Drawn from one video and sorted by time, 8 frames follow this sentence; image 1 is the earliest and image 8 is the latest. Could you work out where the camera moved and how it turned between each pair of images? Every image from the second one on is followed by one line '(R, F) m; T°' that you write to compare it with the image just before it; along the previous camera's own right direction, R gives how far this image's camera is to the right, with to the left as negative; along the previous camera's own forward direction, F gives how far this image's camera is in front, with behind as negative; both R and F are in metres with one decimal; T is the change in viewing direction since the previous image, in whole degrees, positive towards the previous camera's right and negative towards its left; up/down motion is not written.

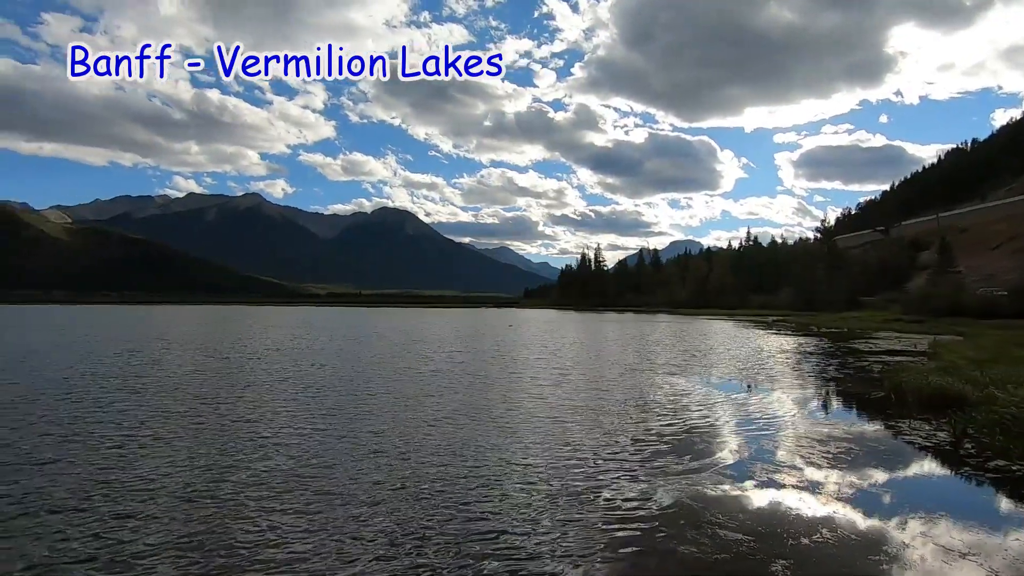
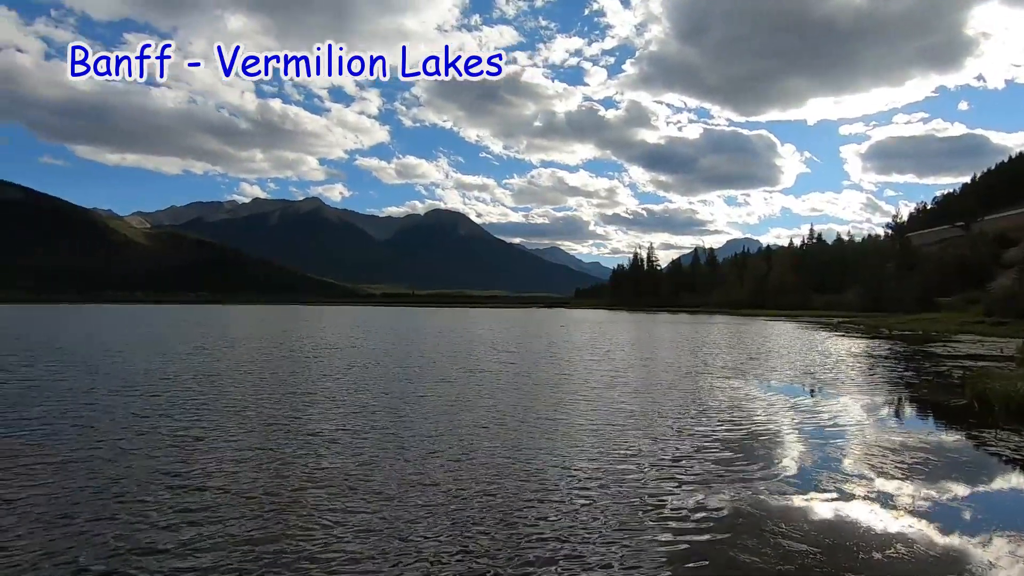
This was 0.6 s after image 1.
(0.0, 0.0) m; -5°
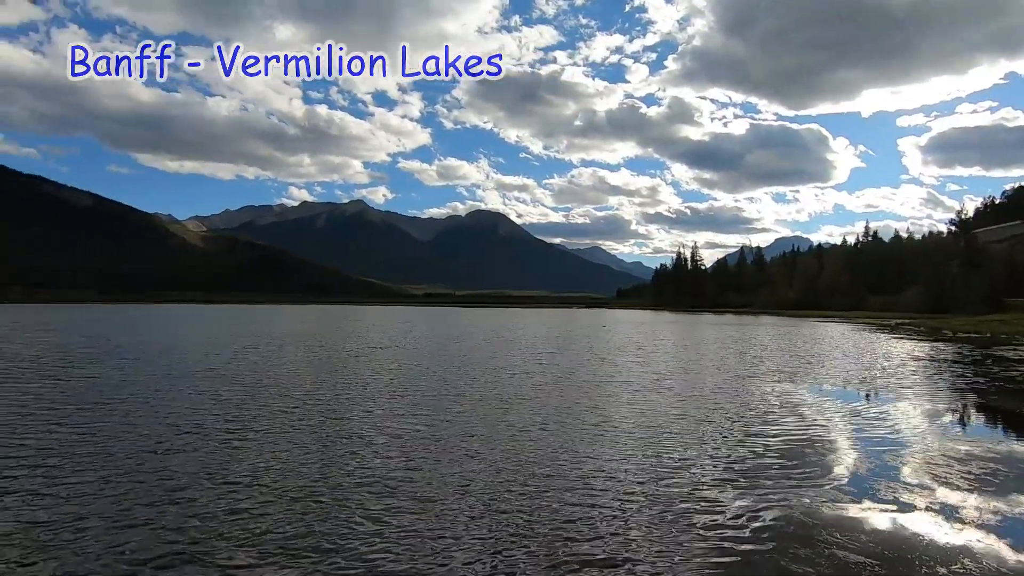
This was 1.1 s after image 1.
(0.0, 0.0) m; -4°
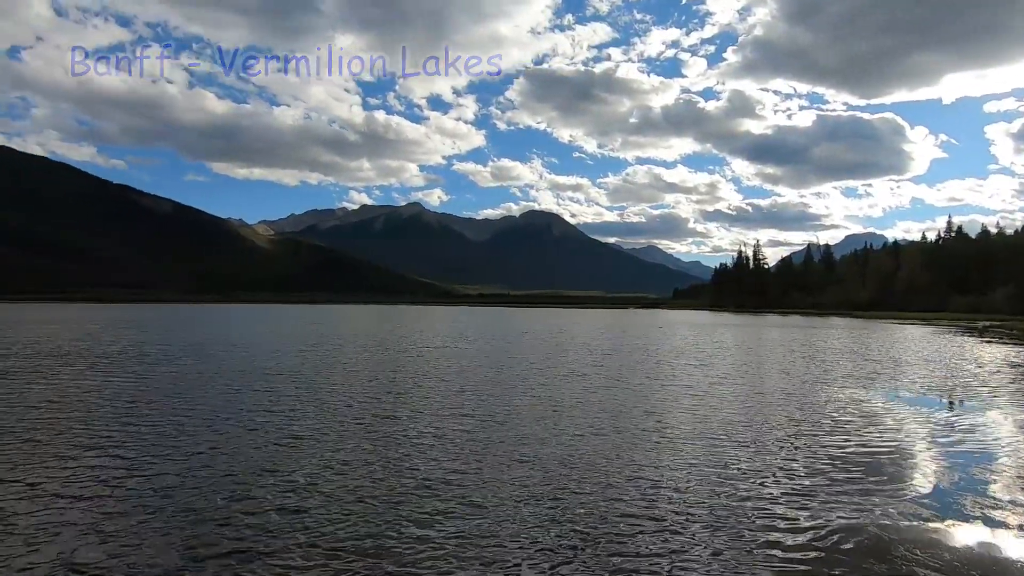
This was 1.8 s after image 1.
(+0.2, +0.2) m; -6°
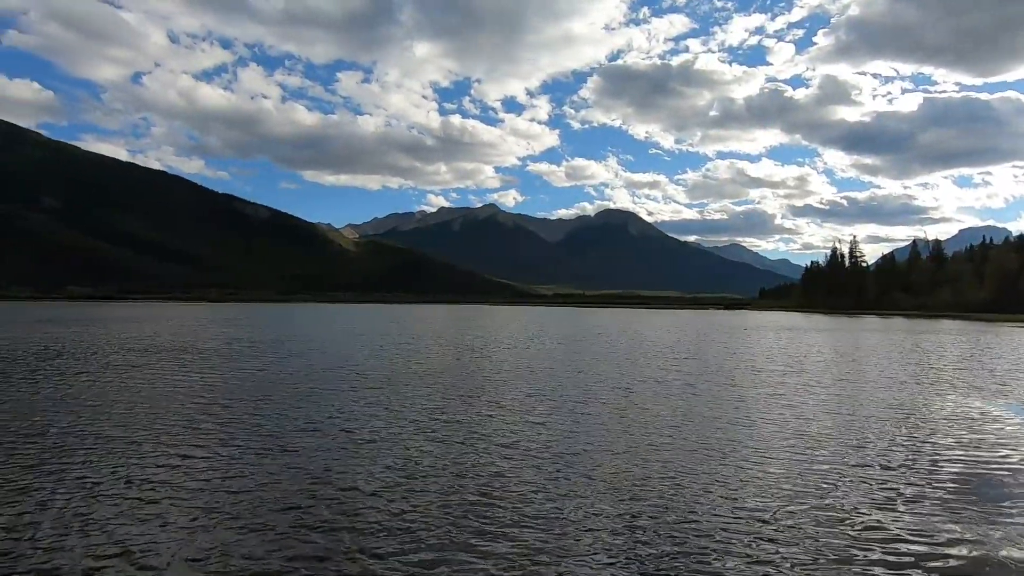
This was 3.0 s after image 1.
(+0.7, +0.4) m; -8°
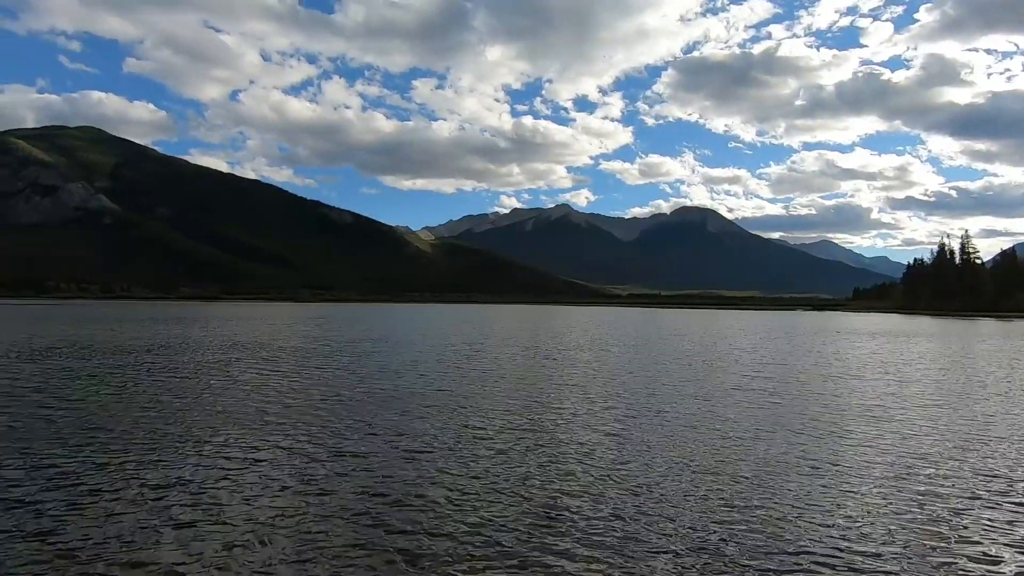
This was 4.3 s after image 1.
(+0.8, +0.1) m; -8°
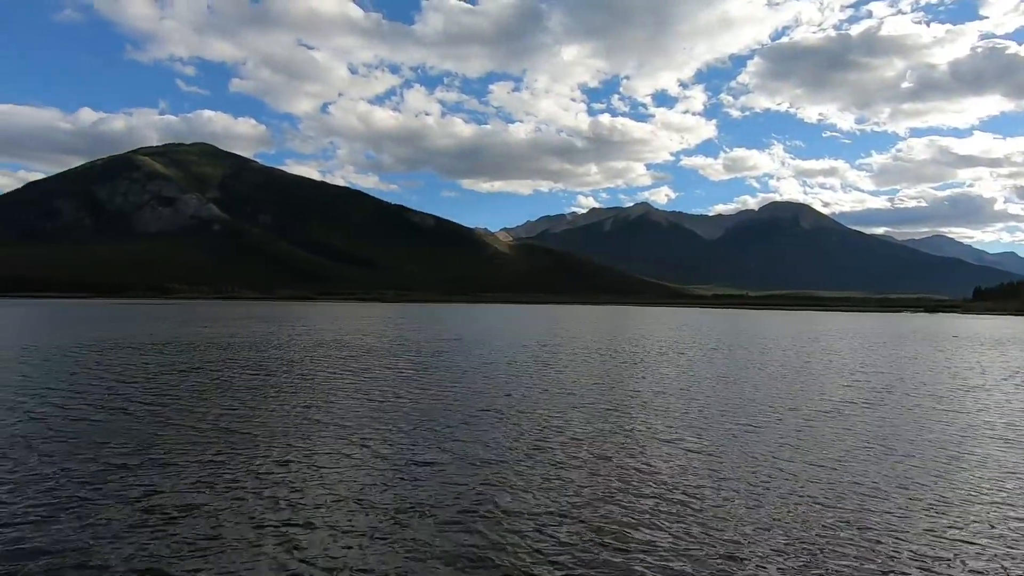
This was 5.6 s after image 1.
(+0.6, +0.6) m; -8°
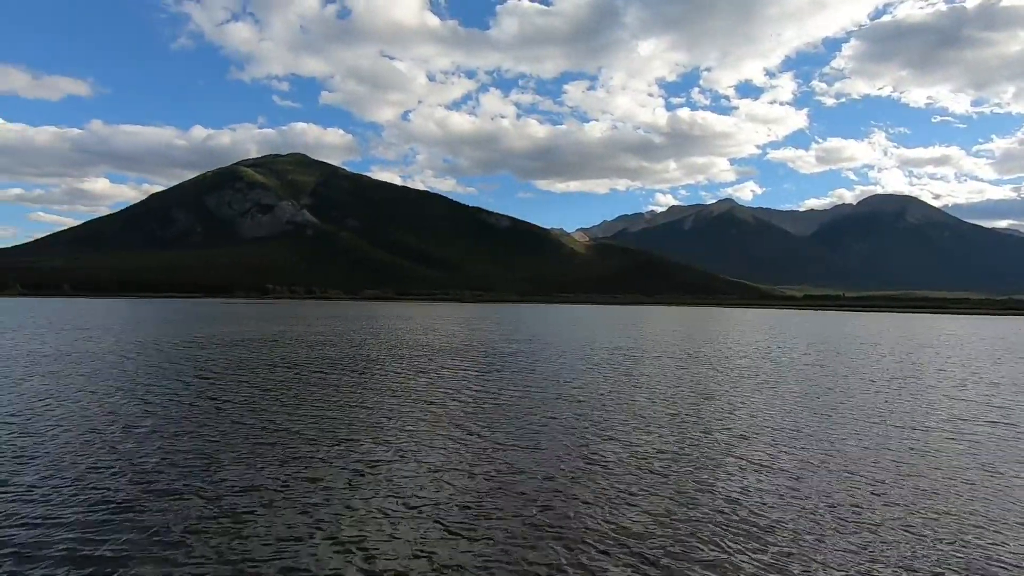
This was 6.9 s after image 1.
(+0.1, +0.5) m; -8°
